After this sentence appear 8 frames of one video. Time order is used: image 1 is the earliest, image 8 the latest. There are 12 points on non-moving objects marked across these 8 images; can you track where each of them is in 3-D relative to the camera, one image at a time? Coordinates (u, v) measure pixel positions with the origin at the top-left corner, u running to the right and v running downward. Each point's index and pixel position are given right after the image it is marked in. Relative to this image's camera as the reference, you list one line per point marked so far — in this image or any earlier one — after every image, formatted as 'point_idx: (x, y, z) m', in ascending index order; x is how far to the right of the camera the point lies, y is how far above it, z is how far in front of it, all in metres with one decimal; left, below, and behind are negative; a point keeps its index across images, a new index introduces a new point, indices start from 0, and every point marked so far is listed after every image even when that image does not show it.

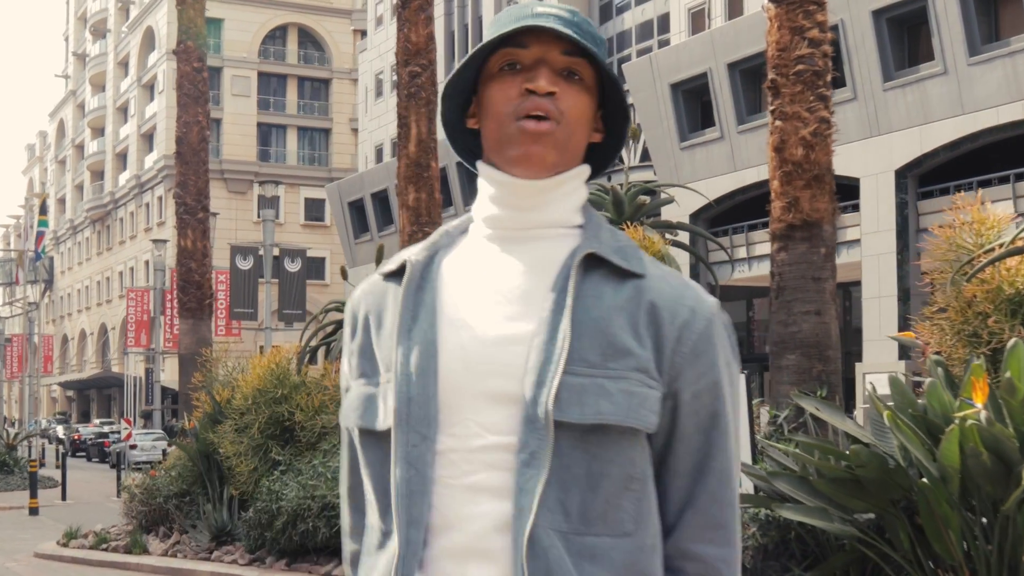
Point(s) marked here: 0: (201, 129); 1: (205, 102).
0: (-5.2, +2.7, +21.0) m
1: (-5.2, +3.2, +21.5) m
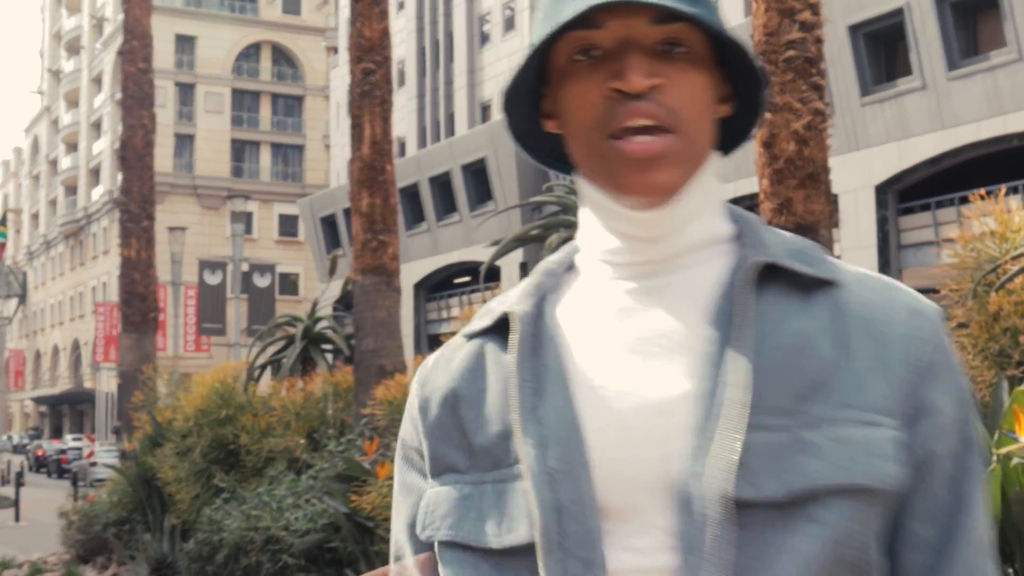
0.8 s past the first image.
0: (-5.6, +2.5, +20.4) m
1: (-5.7, +2.9, +20.8) m
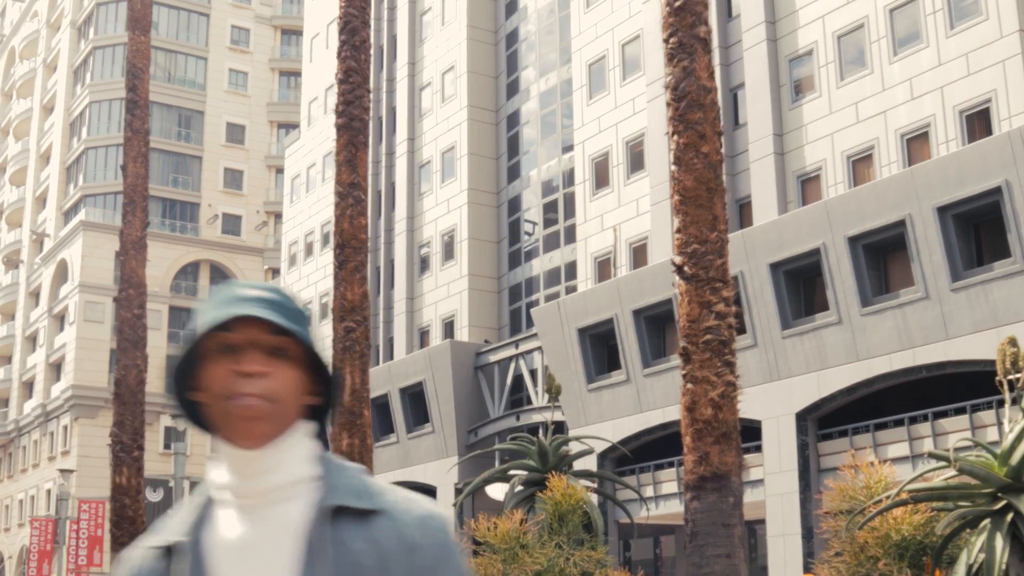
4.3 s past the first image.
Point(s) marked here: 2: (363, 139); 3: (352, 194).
0: (-6.6, -1.4, +21.3) m
1: (-6.7, -1.0, +21.8) m
2: (-2.4, +2.3, +18.3) m
3: (-2.5, +1.4, +18.0) m
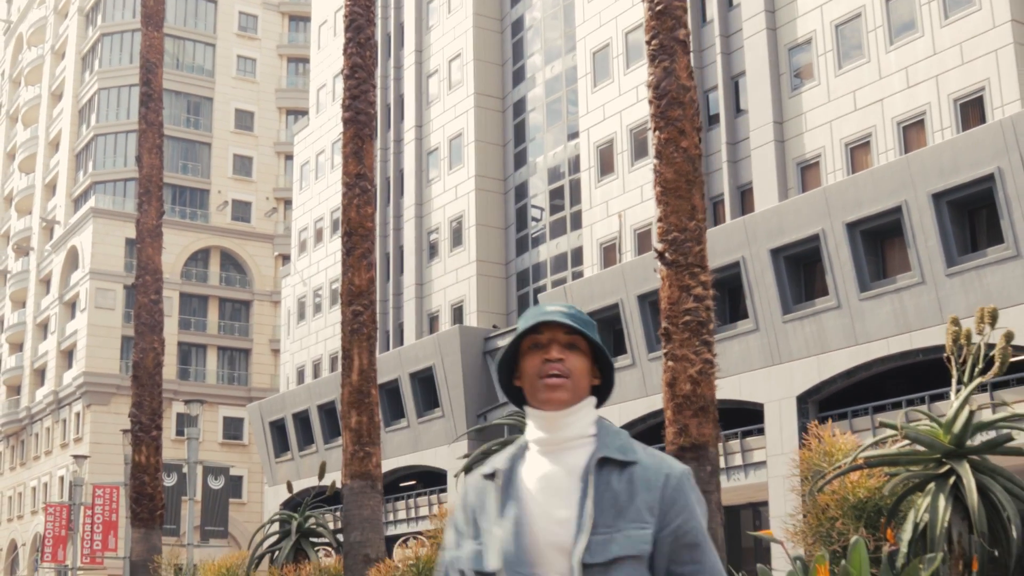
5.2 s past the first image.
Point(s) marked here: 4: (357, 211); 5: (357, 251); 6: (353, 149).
0: (-6.5, -1.2, +22.0) m
1: (-6.6, -0.8, +22.5) m
2: (-2.3, +2.4, +18.9) m
3: (-2.4, +1.6, +18.7) m
4: (-2.5, +1.2, +18.5) m
5: (-2.4, +0.5, +18.1) m
6: (-2.5, +2.1, +18.8) m
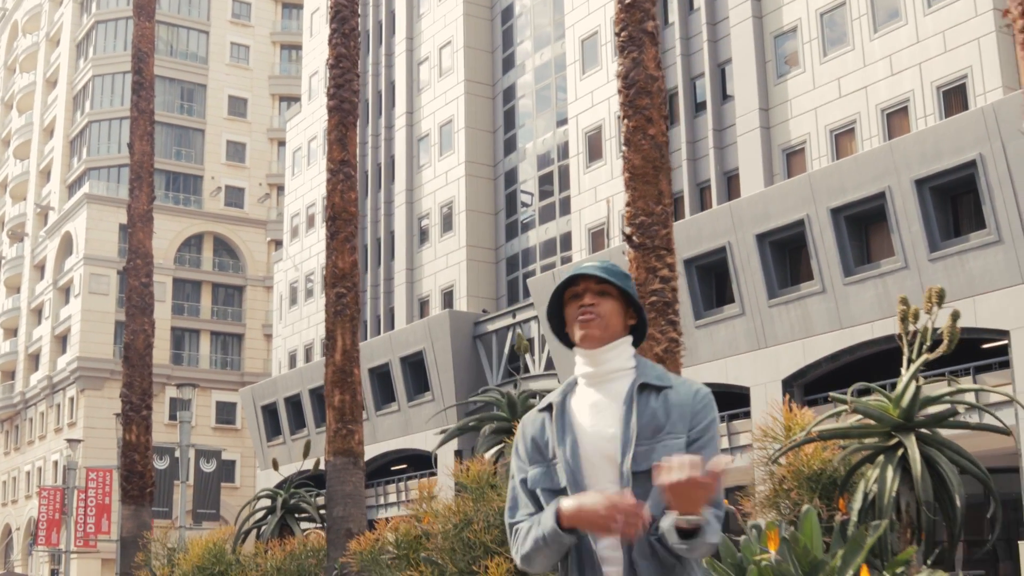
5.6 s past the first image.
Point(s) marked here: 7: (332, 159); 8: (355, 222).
0: (-6.8, -0.9, +22.3) m
1: (-6.8, -0.5, +22.8) m
2: (-2.6, +2.7, +19.2) m
3: (-2.7, +1.8, +19.0) m
4: (-2.7, +1.4, +18.8) m
5: (-2.6, +0.8, +18.4) m
6: (-2.8, +2.4, +19.1) m
7: (-2.9, +2.0, +19.1) m
8: (-2.4, +1.0, +18.7) m
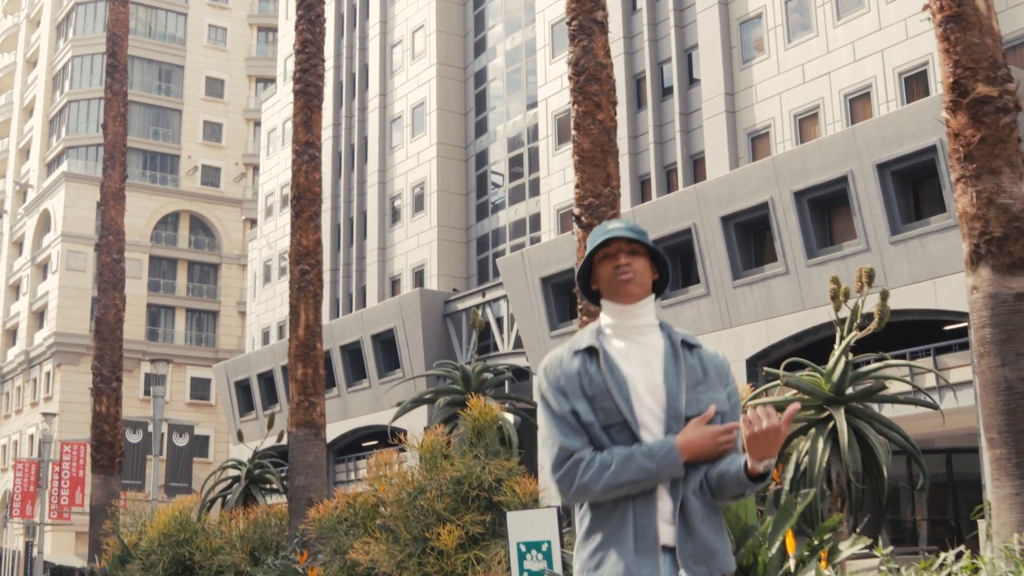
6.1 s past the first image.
0: (-7.4, -0.5, +22.6) m
1: (-7.5, 0.0, +23.1) m
2: (-3.1, +3.0, +19.5) m
3: (-3.2, +2.2, +19.3) m
4: (-3.2, +1.8, +19.1) m
5: (-3.2, +1.1, +18.7) m
6: (-3.3, +2.7, +19.4) m
7: (-3.4, +2.4, +19.4) m
8: (-3.0, +1.4, +19.0) m
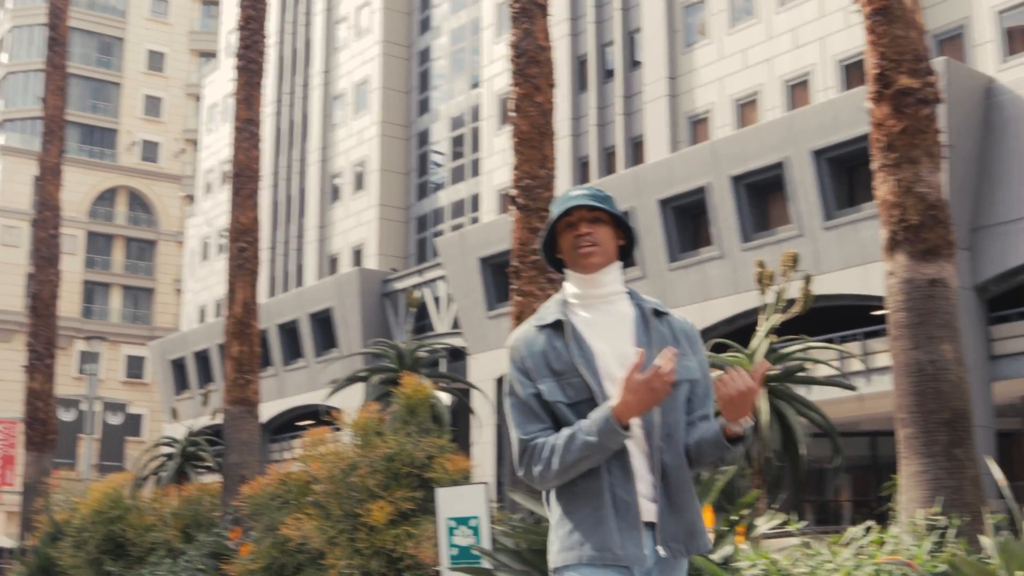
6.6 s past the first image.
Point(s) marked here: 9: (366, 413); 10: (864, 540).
0: (-8.6, 0.0, +22.4) m
1: (-8.7, +0.4, +22.9) m
2: (-4.1, +3.4, +19.4) m
3: (-4.2, +2.5, +19.2) m
4: (-4.2, +2.1, +19.1) m
5: (-4.1, +1.5, +18.7) m
6: (-4.3, +3.1, +19.3) m
7: (-4.4, +2.7, +19.3) m
8: (-4.0, +1.7, +19.0) m
9: (-1.5, -1.3, +12.6) m
10: (+2.6, -1.9, +9.0) m
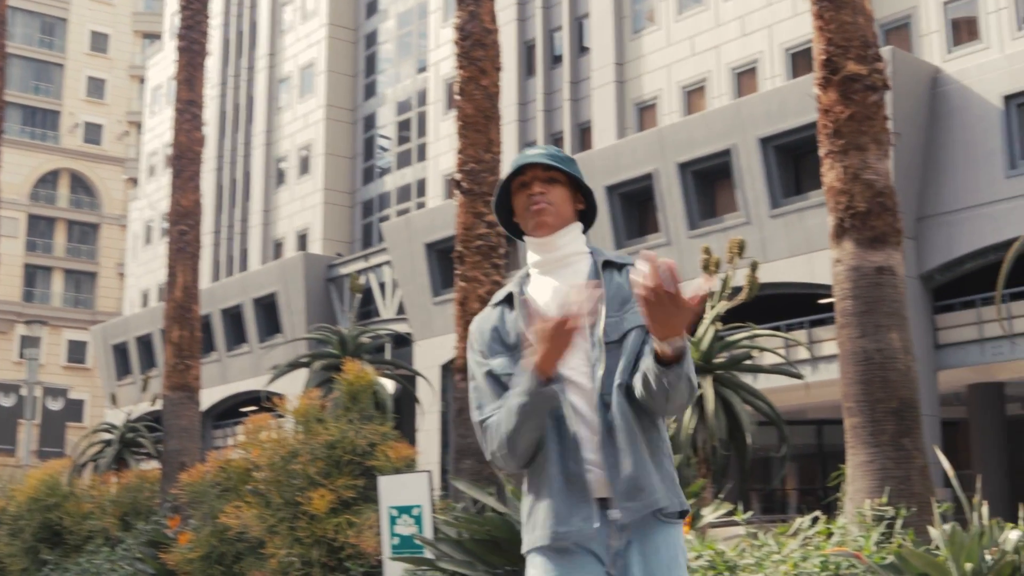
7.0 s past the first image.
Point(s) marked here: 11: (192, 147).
0: (-9.5, +0.3, +21.8) m
1: (-9.7, +0.7, +22.3) m
2: (-4.9, +3.6, +19.1) m
3: (-5.0, +2.8, +18.8) m
4: (-5.0, +2.4, +18.7) m
5: (-4.9, +1.7, +18.3) m
6: (-5.1, +3.4, +18.9) m
7: (-5.2, +3.0, +18.9) m
8: (-4.8, +2.0, +18.6) m
9: (-2.1, -1.1, +12.4) m
10: (+2.2, -1.8, +9.0) m
11: (-4.9, +2.2, +18.6) m
